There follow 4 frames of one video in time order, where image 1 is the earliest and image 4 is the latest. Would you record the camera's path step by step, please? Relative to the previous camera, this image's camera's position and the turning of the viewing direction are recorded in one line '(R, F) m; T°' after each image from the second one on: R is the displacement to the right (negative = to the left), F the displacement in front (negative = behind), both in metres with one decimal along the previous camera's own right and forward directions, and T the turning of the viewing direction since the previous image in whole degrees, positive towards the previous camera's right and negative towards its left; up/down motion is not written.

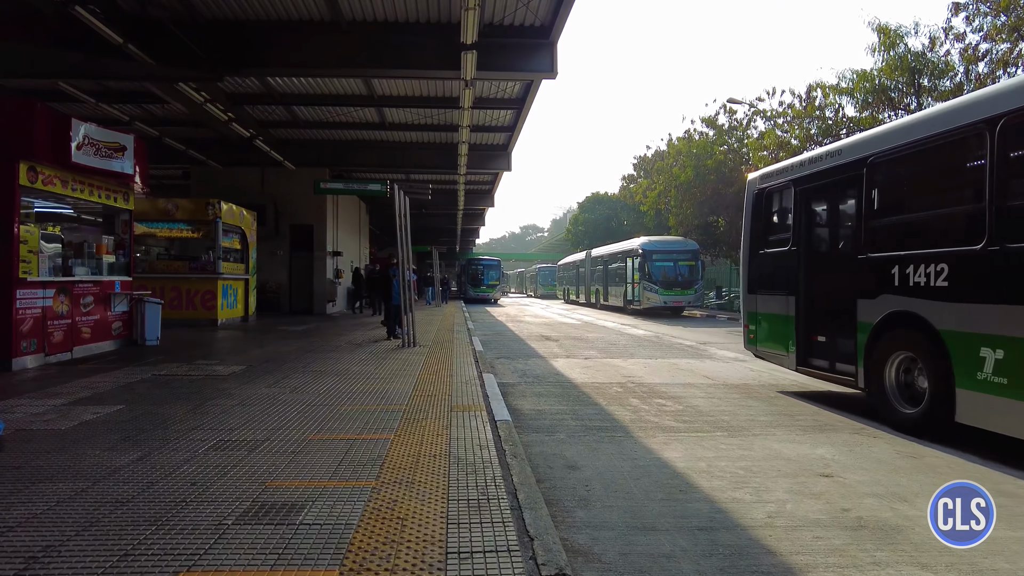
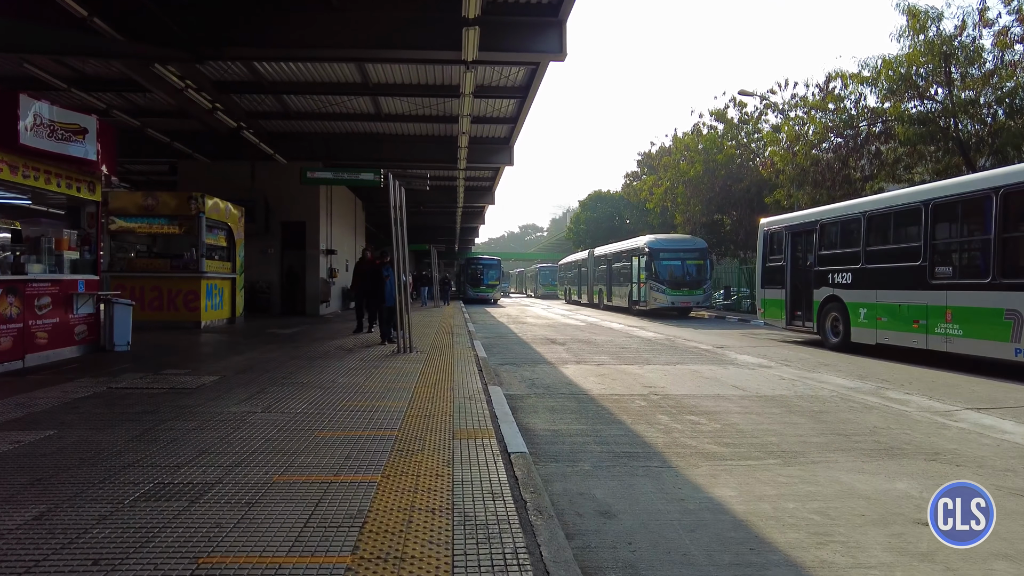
(-0.1, +1.0) m; 0°
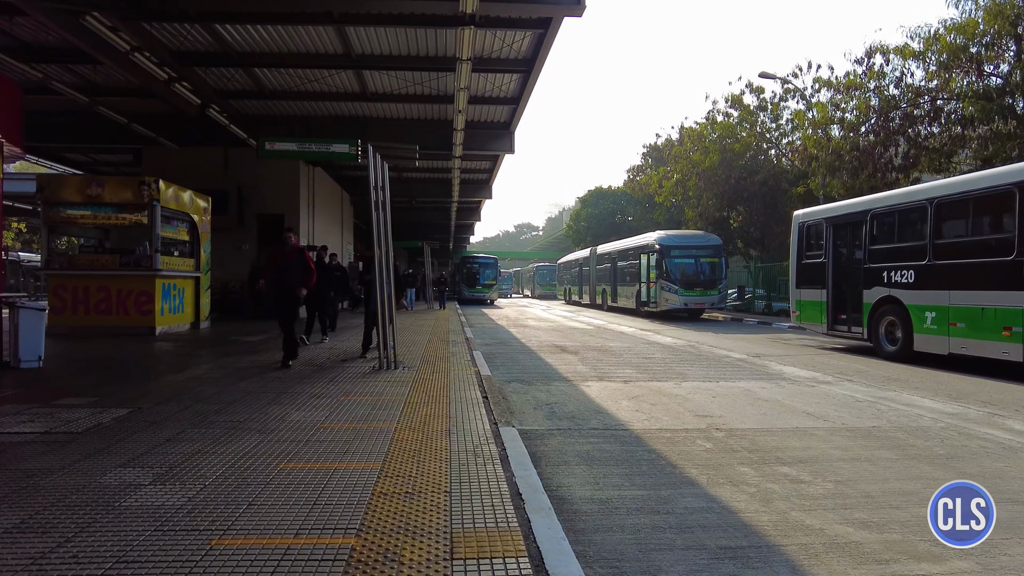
(-0.2, +2.1) m; +1°
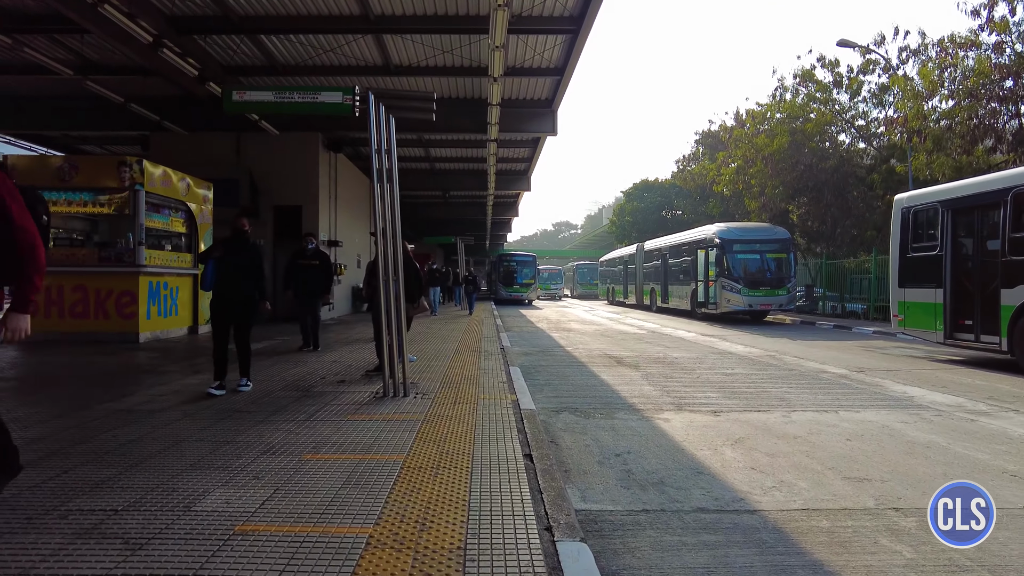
(-0.1, +2.3) m; -3°
